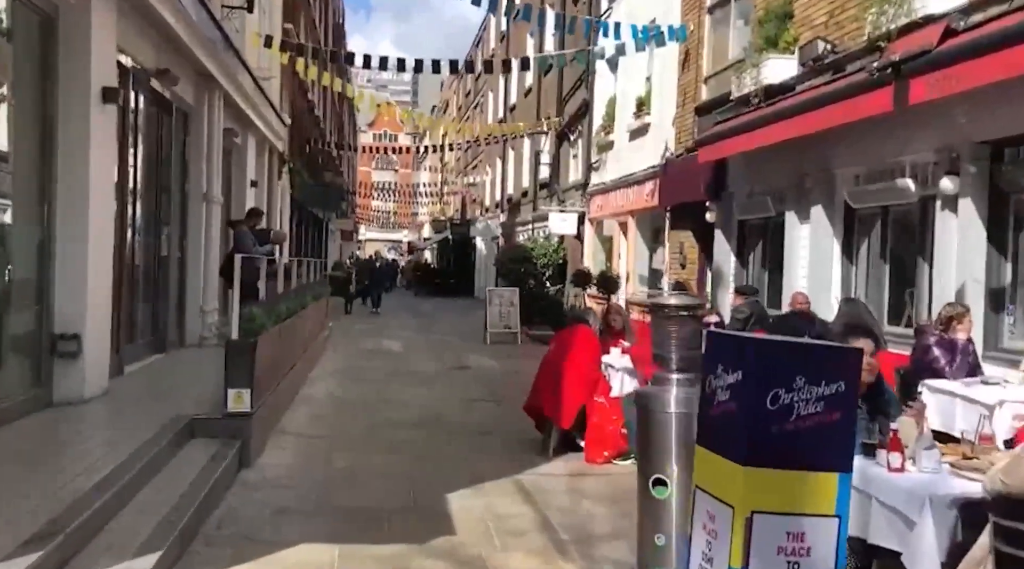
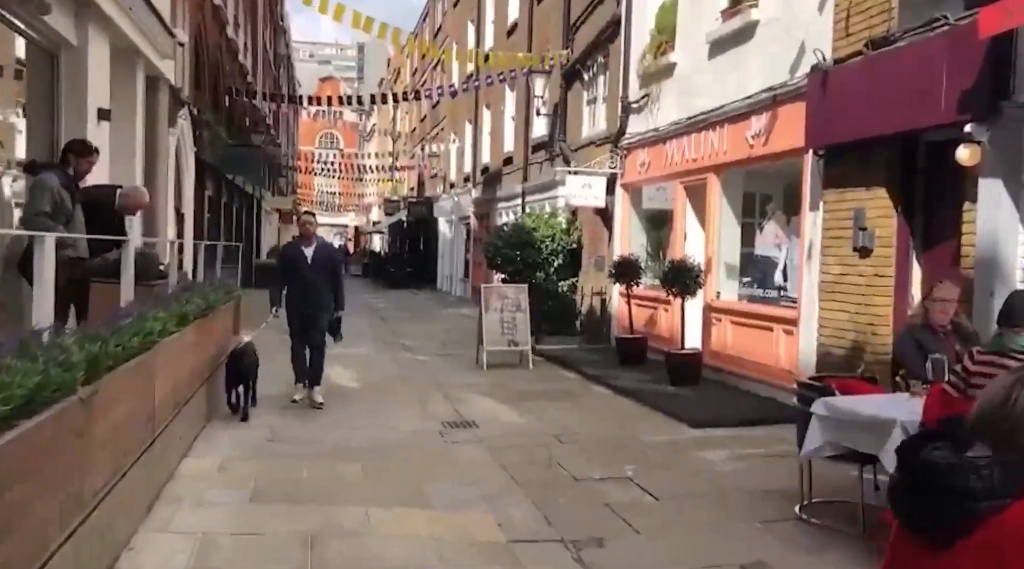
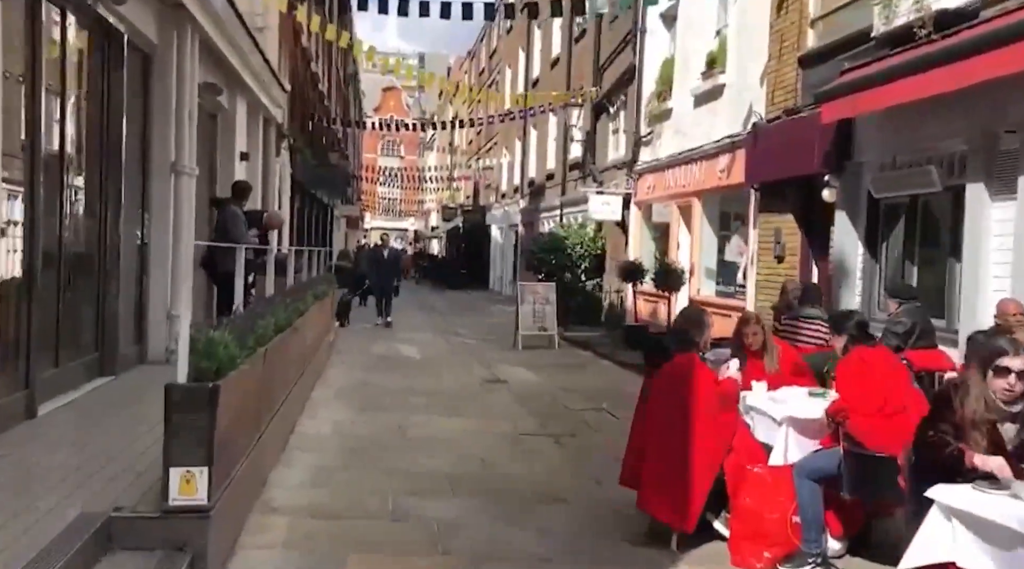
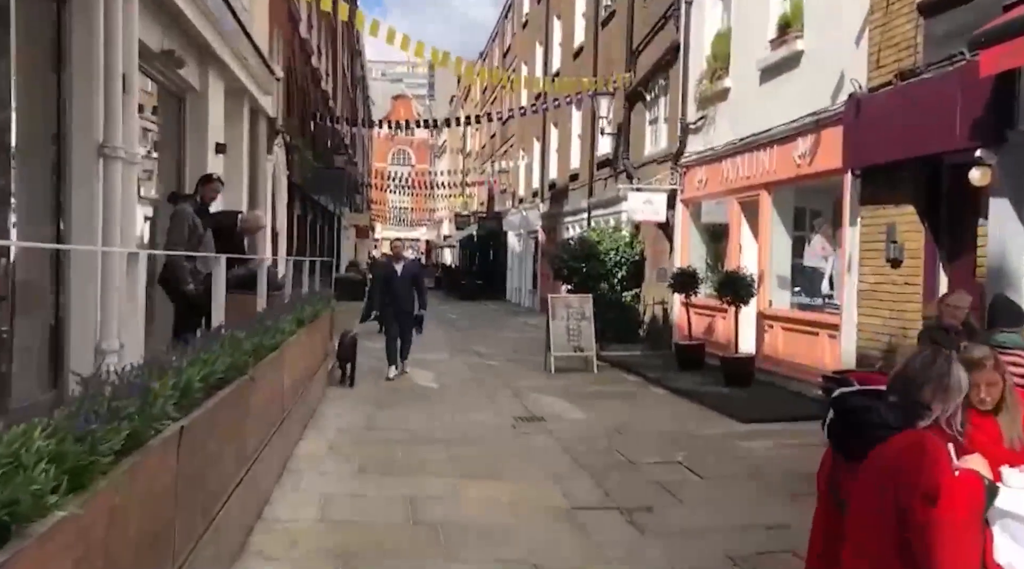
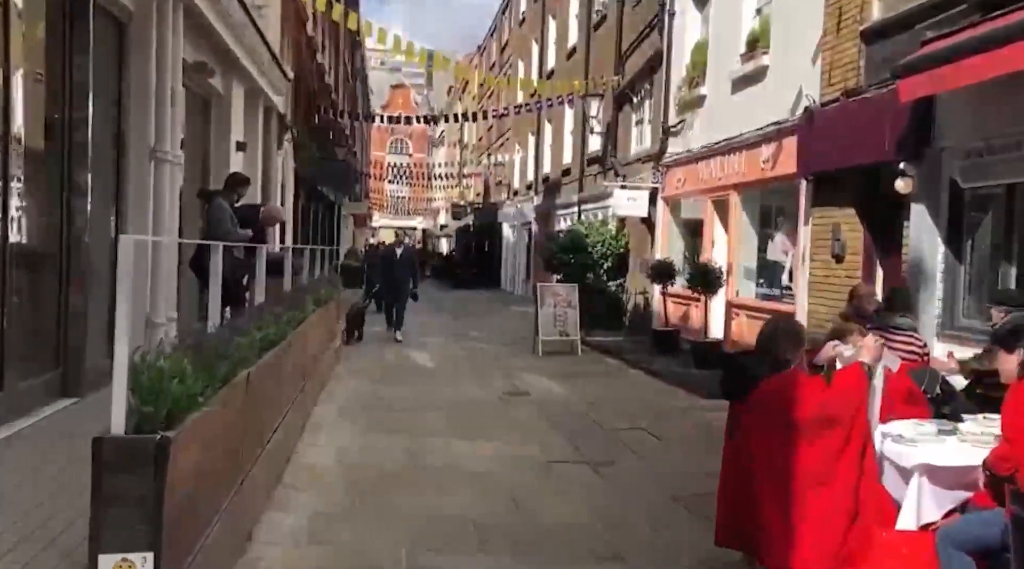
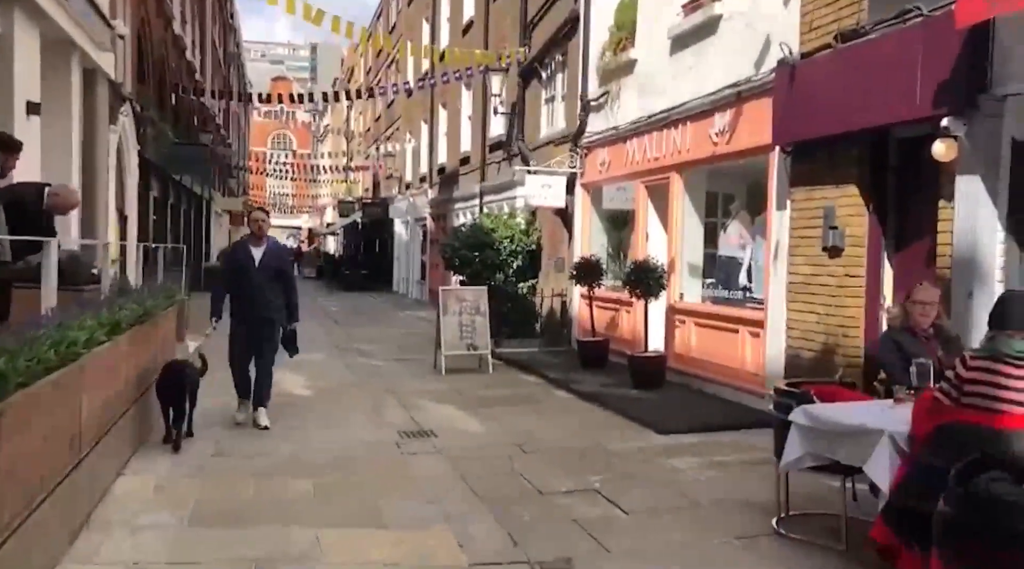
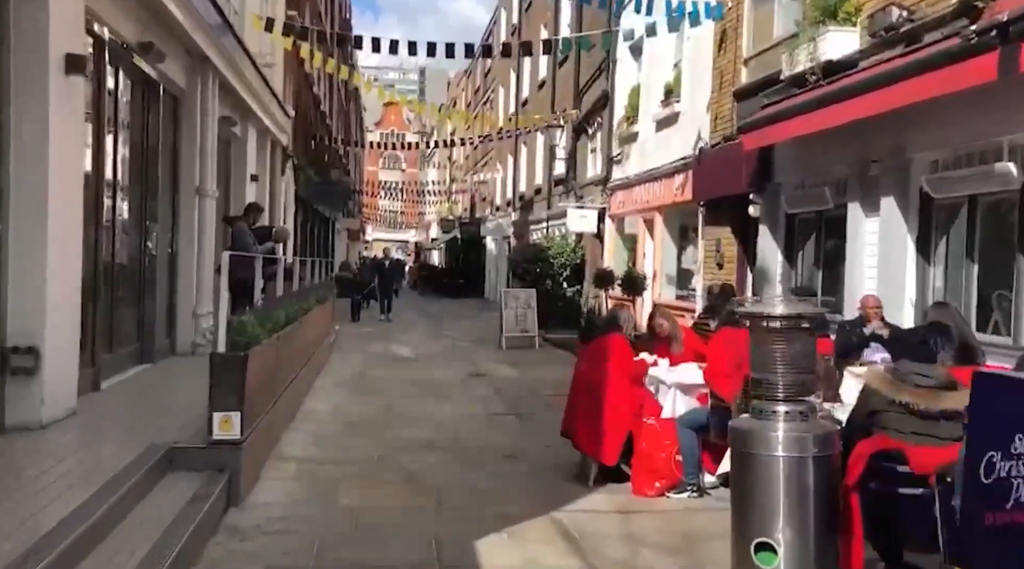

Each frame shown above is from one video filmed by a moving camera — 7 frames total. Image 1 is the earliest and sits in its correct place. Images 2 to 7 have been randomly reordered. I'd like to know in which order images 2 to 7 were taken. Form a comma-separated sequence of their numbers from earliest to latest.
7, 3, 5, 4, 2, 6
